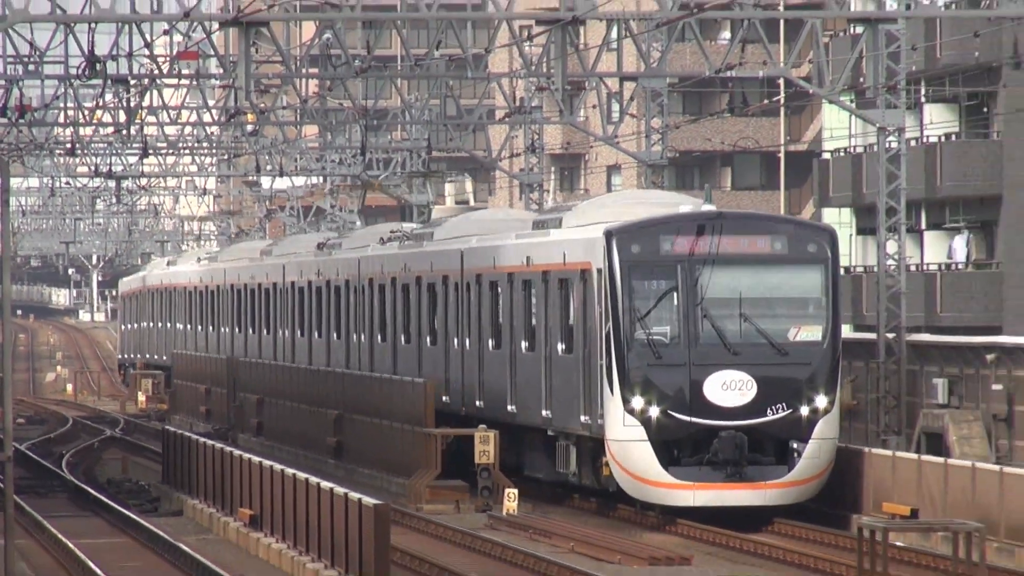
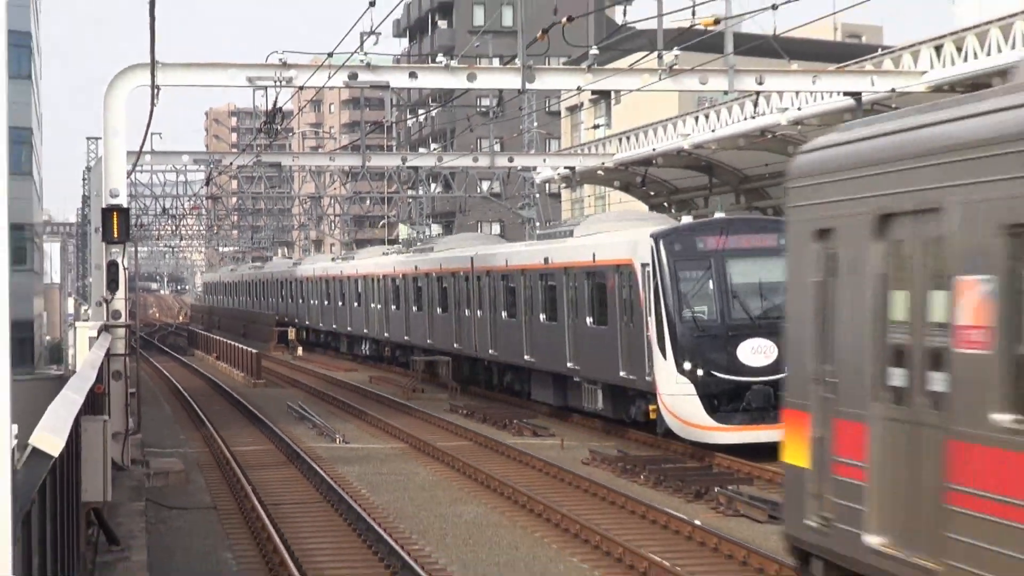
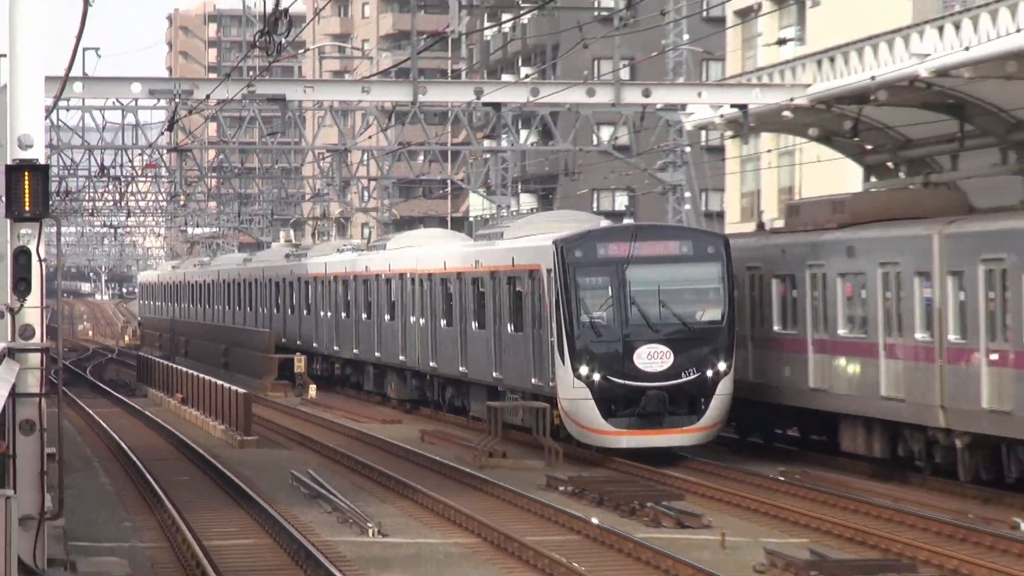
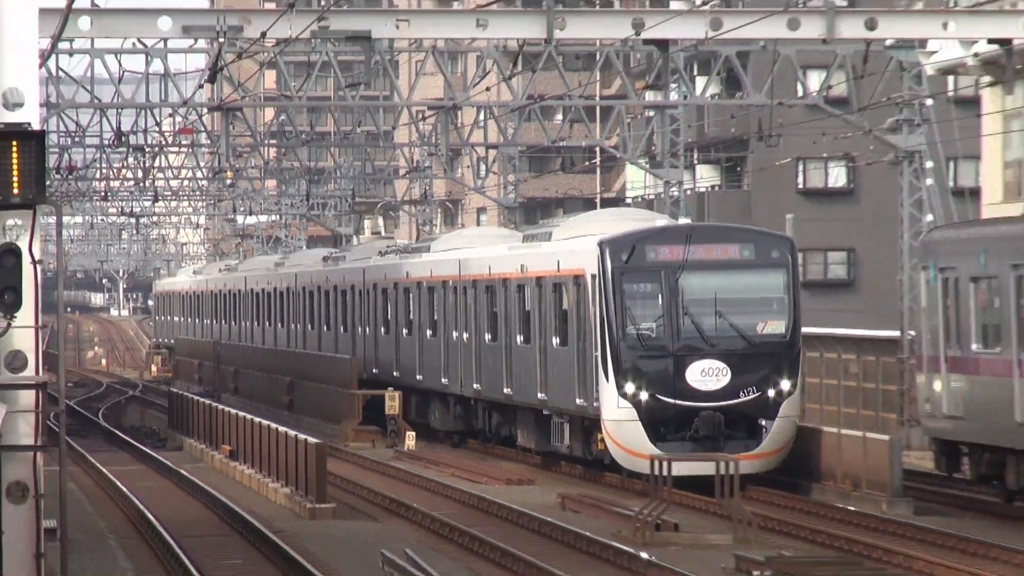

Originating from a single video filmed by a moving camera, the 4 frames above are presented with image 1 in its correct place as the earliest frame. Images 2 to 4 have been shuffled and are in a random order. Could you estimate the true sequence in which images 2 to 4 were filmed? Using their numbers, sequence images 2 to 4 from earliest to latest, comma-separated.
4, 3, 2
